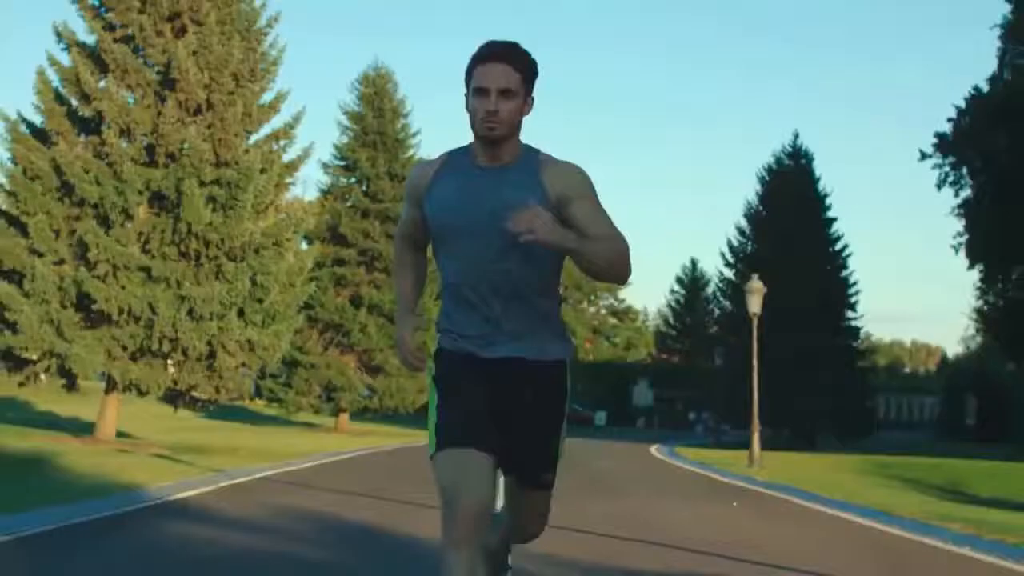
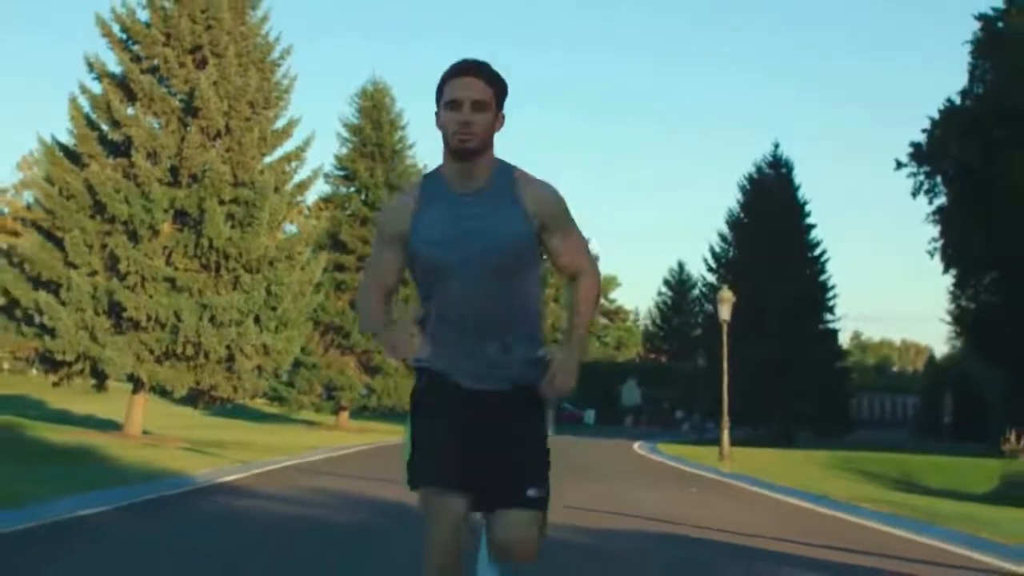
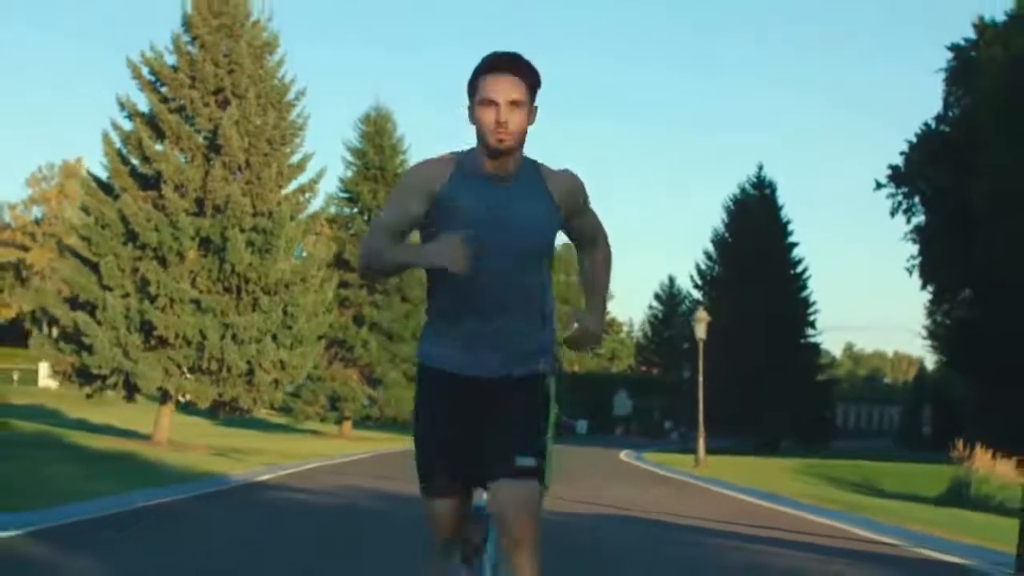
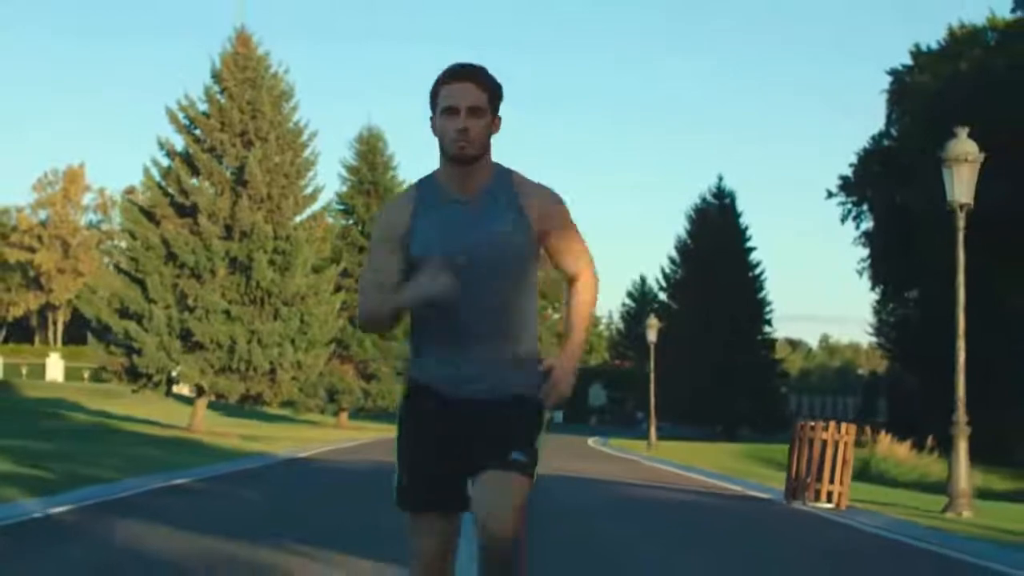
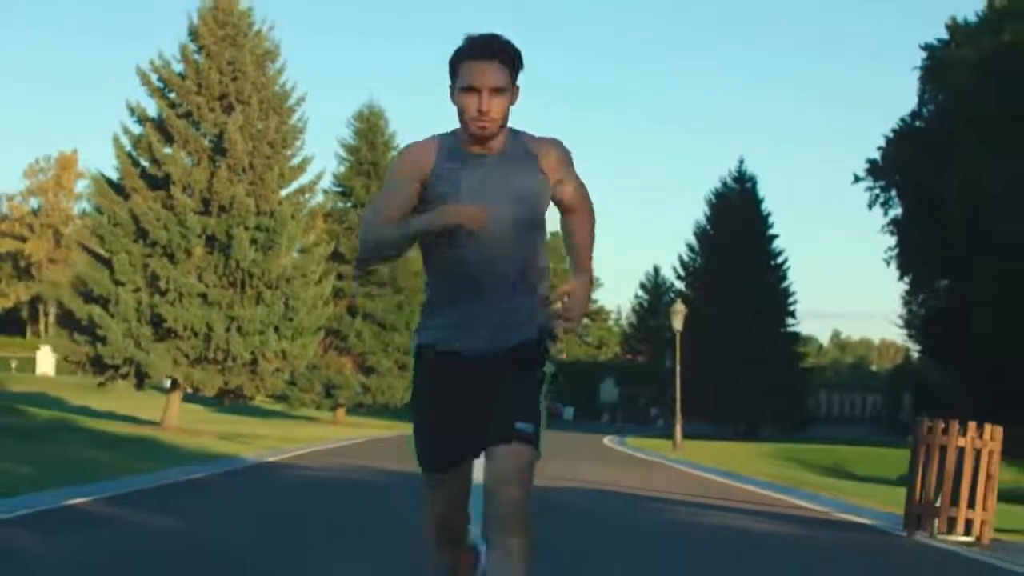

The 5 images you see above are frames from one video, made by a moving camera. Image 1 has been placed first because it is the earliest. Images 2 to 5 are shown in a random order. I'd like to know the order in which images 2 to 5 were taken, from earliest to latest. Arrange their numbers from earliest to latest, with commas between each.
2, 3, 5, 4
